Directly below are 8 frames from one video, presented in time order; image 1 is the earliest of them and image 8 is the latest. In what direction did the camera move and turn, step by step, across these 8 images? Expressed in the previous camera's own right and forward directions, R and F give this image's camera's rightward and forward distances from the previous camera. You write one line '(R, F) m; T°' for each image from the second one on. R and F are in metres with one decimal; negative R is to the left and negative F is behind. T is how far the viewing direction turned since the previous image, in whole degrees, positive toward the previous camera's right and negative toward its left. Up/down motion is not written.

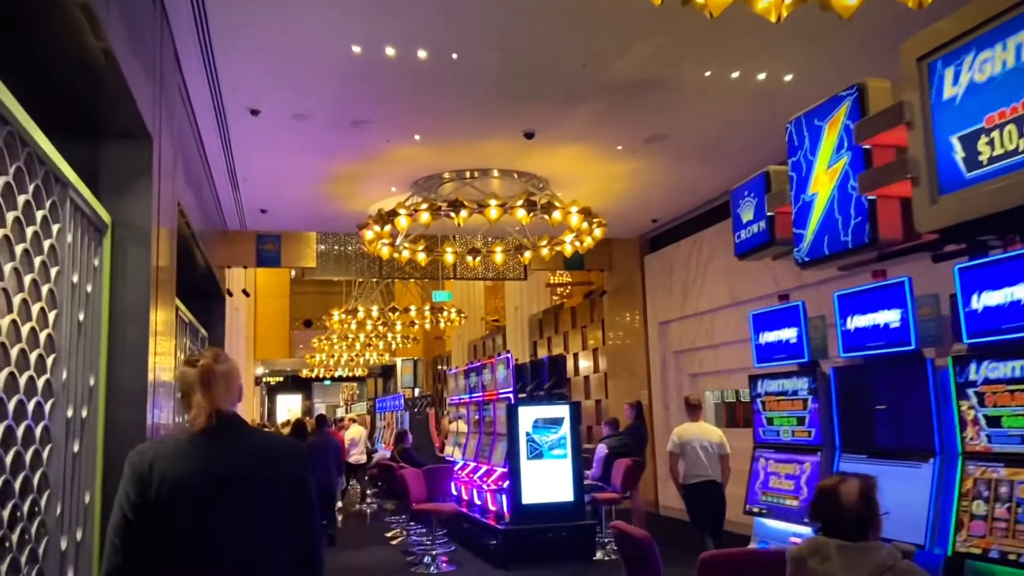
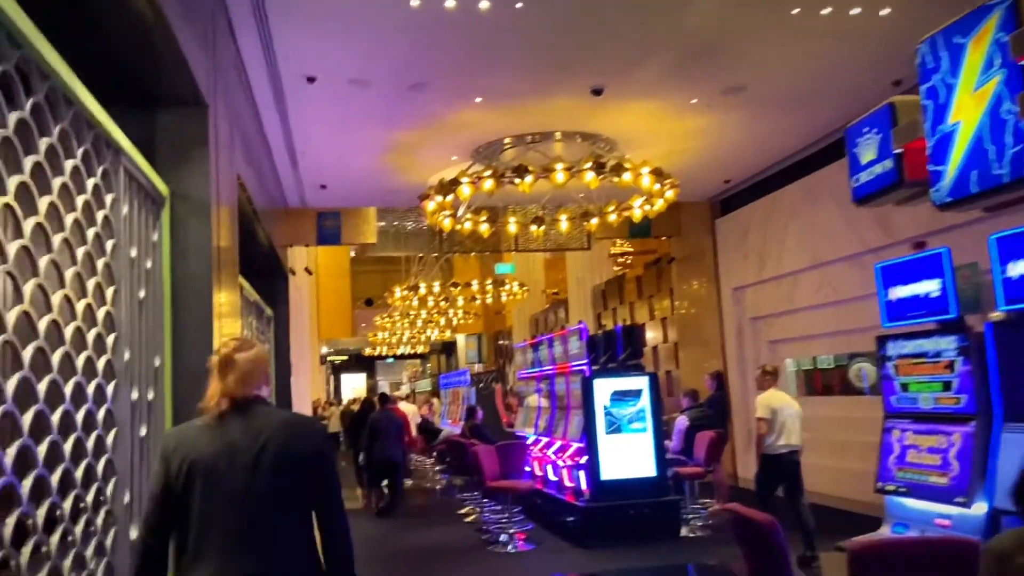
(-0.1, +0.3) m; -4°
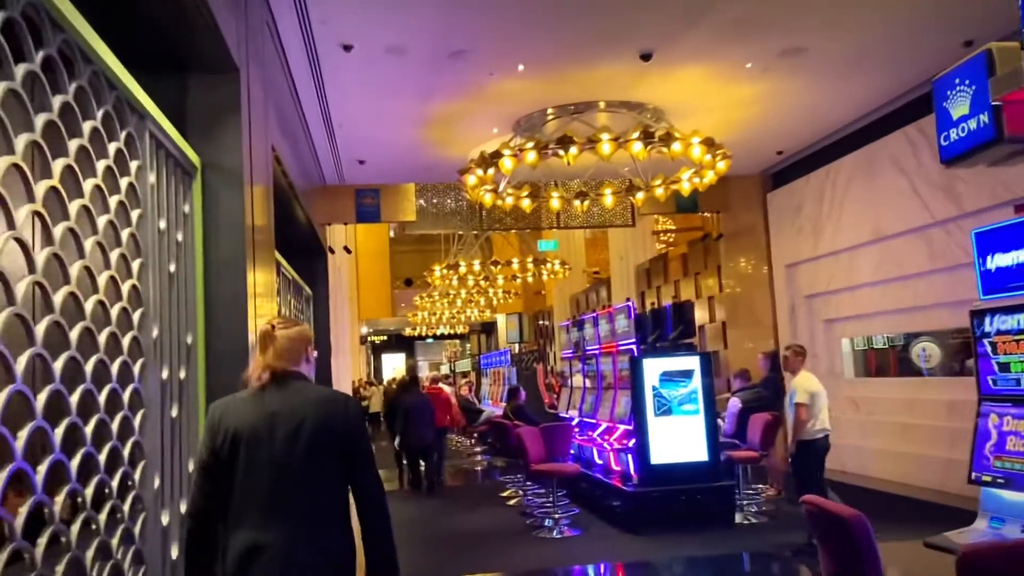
(0.0, +0.2) m; -3°
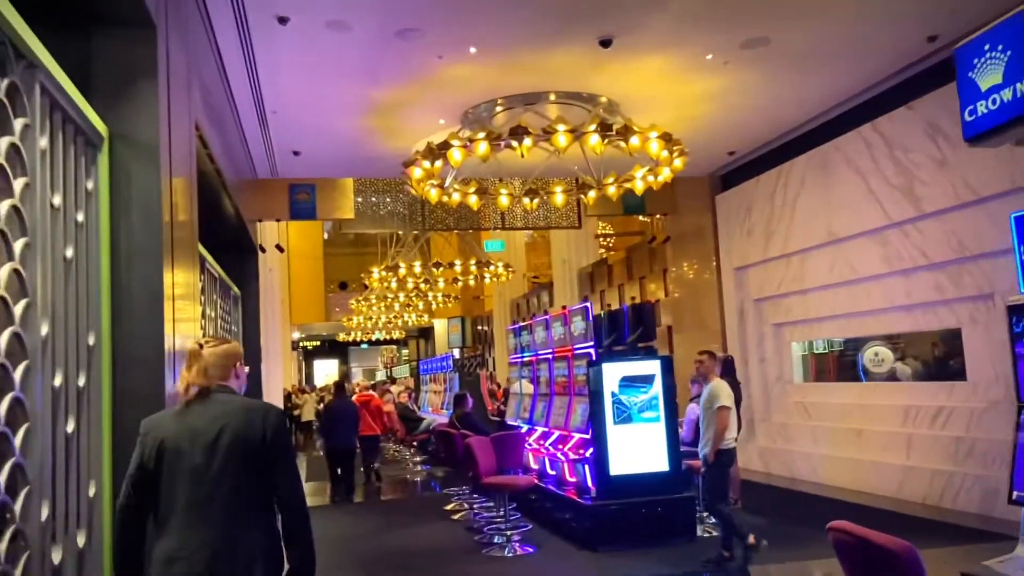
(-0.1, +0.5) m; +5°
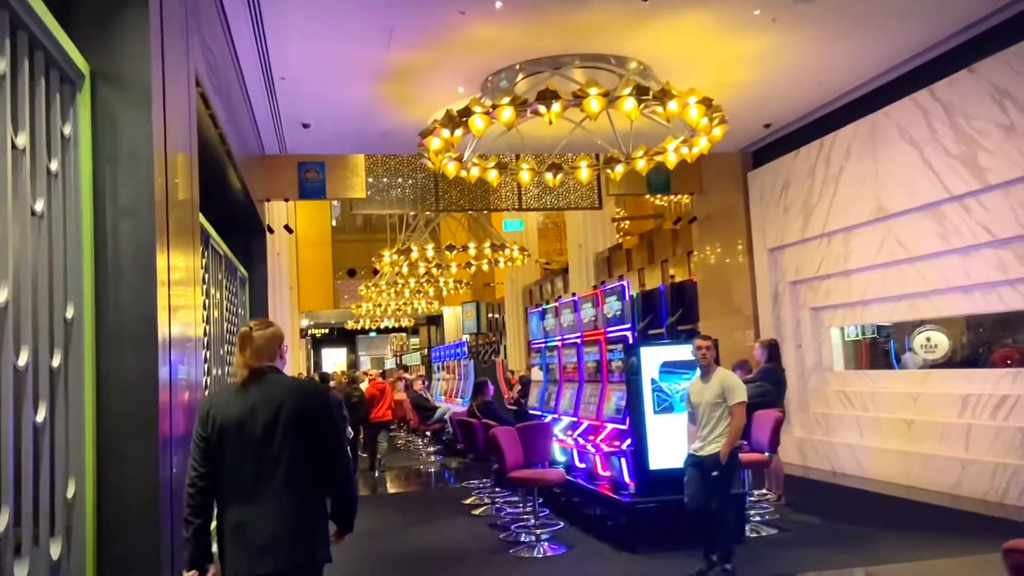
(-0.2, +0.5) m; 0°
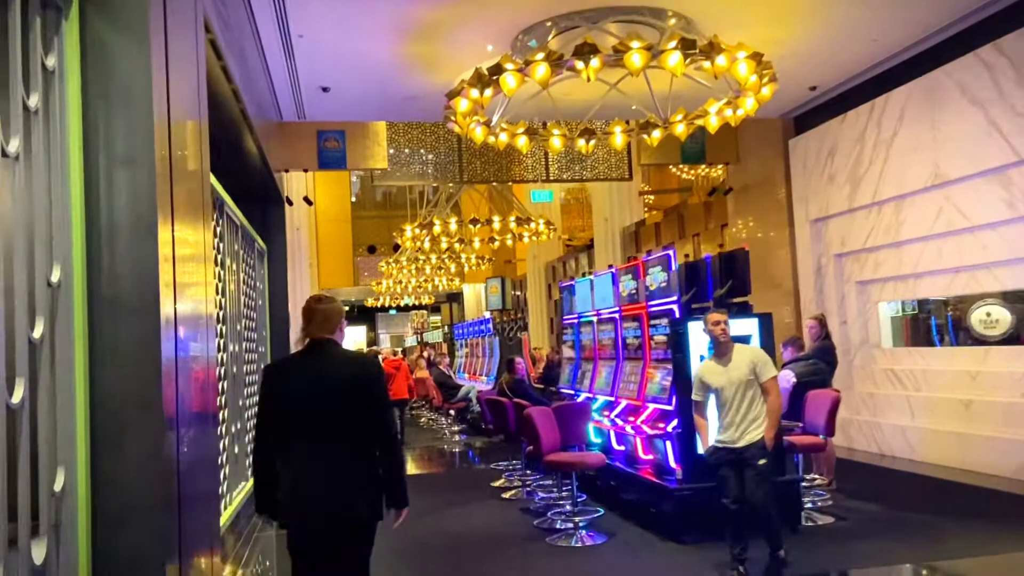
(-0.1, +0.4) m; -1°
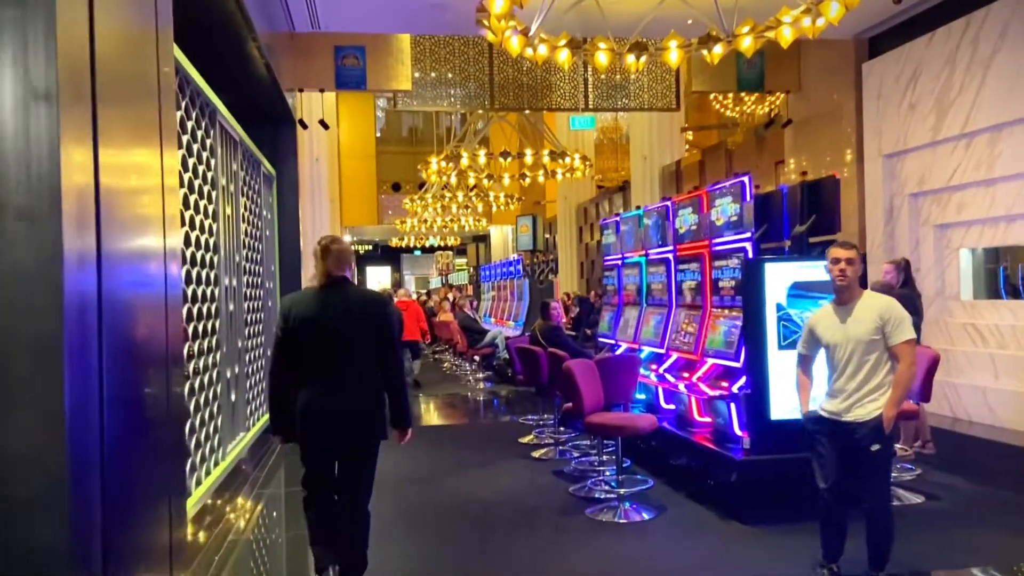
(-0.1, +0.8) m; -2°
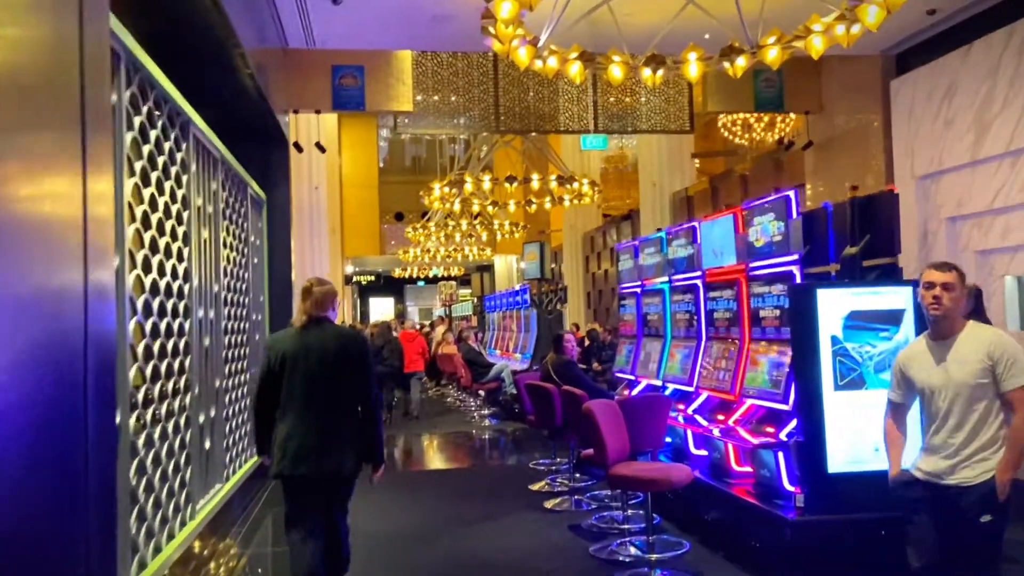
(0.0, +0.6) m; 0°
